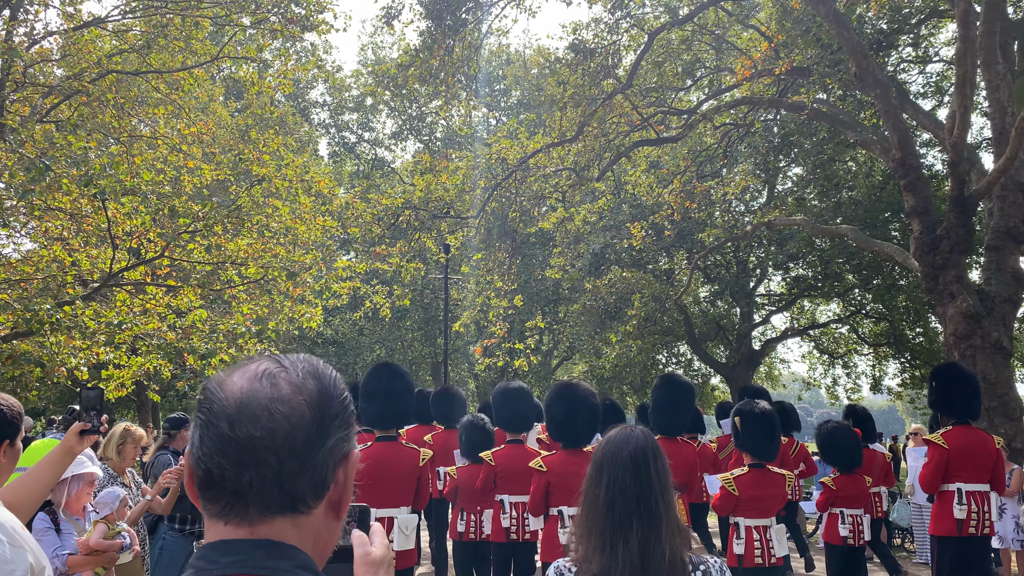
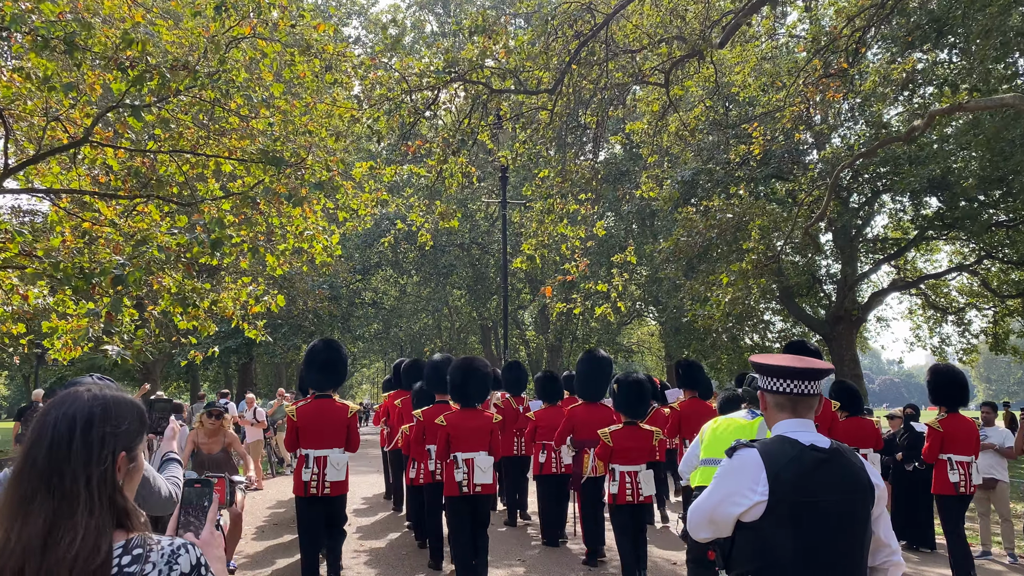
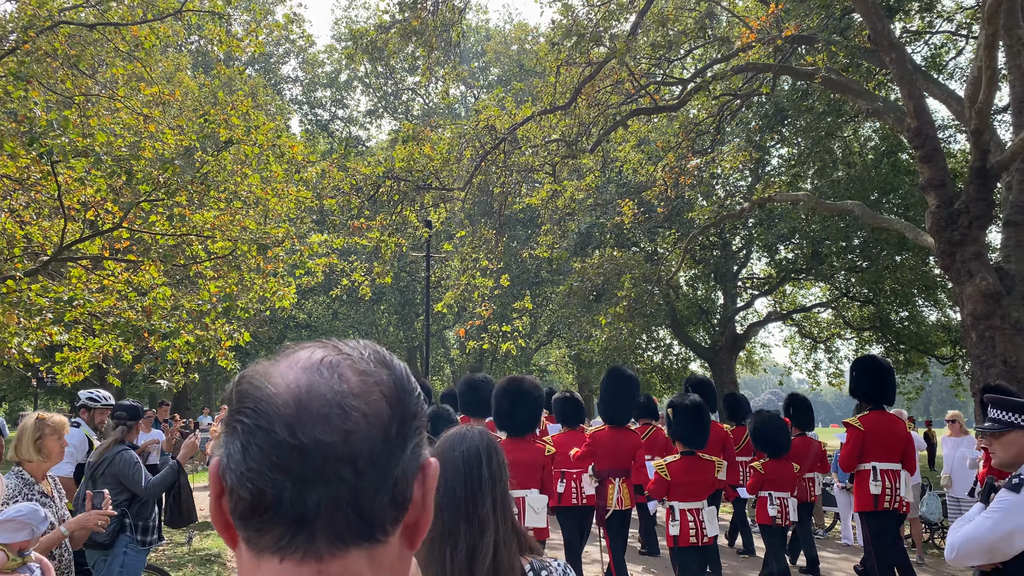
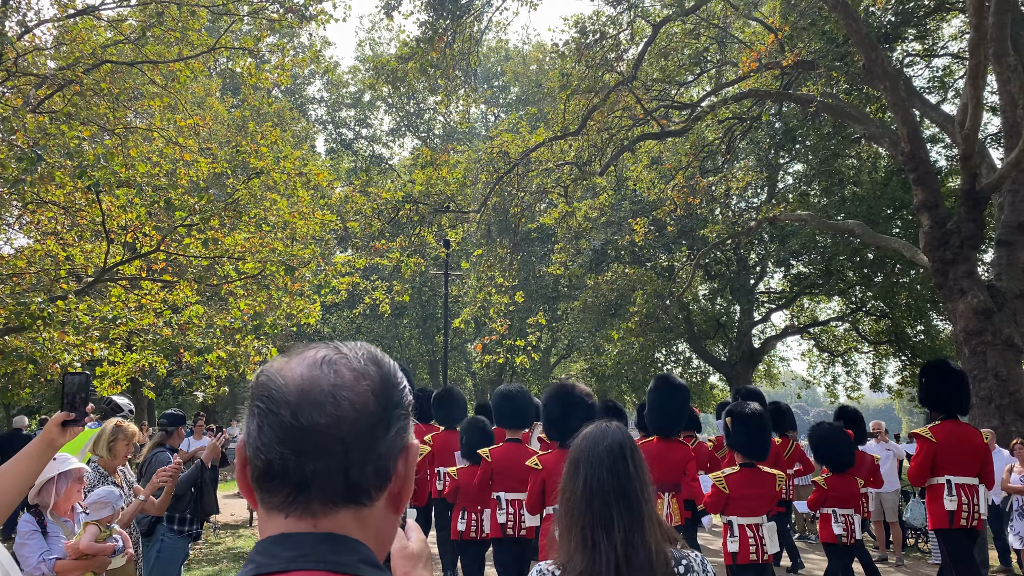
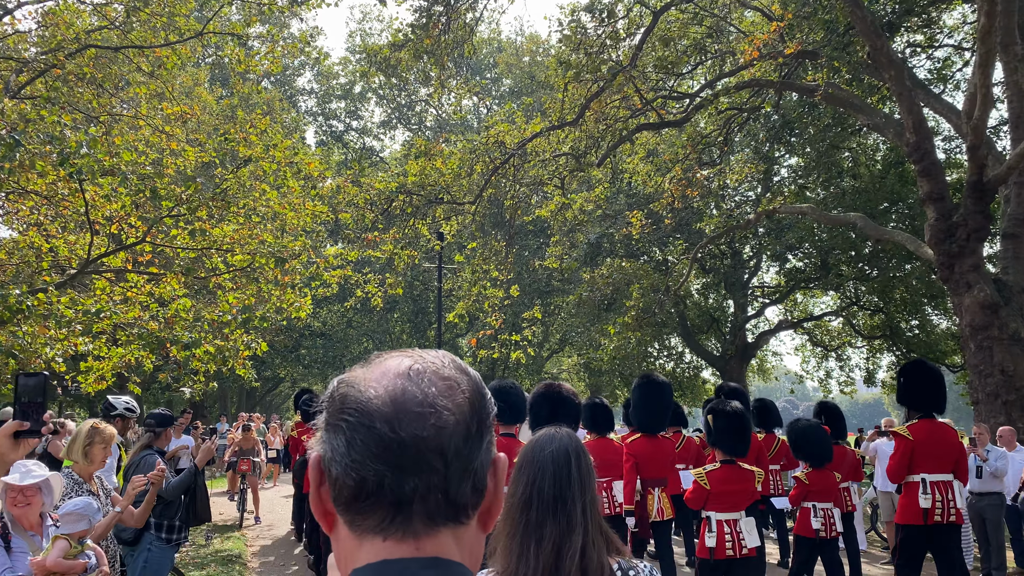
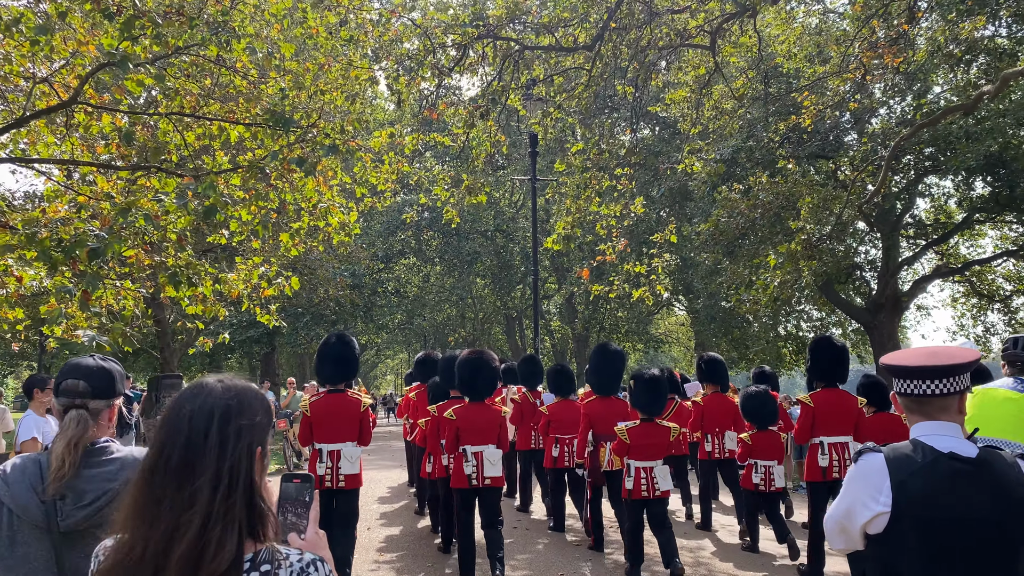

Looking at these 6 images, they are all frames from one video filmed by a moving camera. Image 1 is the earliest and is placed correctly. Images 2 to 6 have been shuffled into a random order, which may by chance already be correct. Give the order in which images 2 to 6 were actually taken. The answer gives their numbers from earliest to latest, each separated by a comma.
4, 5, 3, 2, 6
